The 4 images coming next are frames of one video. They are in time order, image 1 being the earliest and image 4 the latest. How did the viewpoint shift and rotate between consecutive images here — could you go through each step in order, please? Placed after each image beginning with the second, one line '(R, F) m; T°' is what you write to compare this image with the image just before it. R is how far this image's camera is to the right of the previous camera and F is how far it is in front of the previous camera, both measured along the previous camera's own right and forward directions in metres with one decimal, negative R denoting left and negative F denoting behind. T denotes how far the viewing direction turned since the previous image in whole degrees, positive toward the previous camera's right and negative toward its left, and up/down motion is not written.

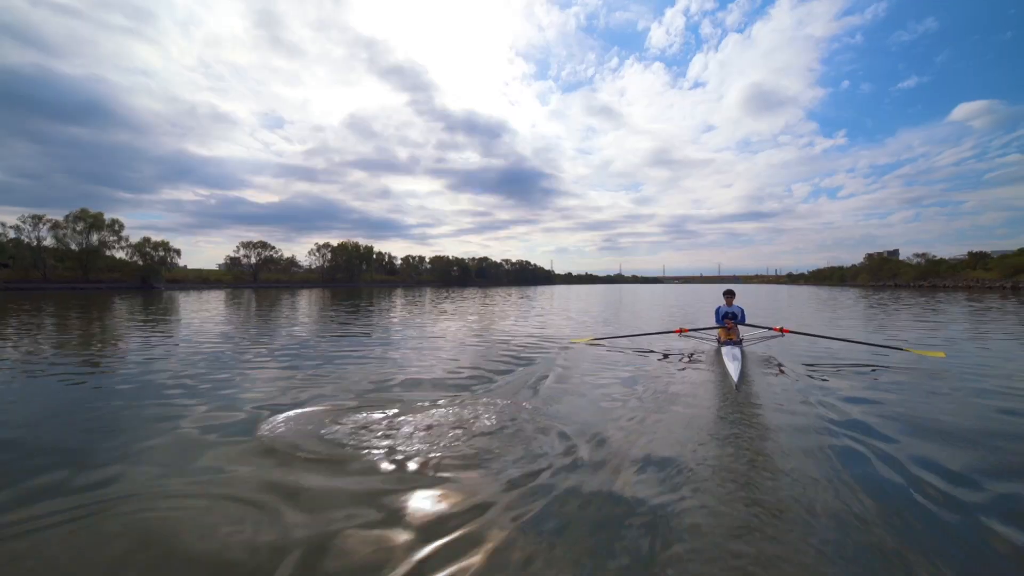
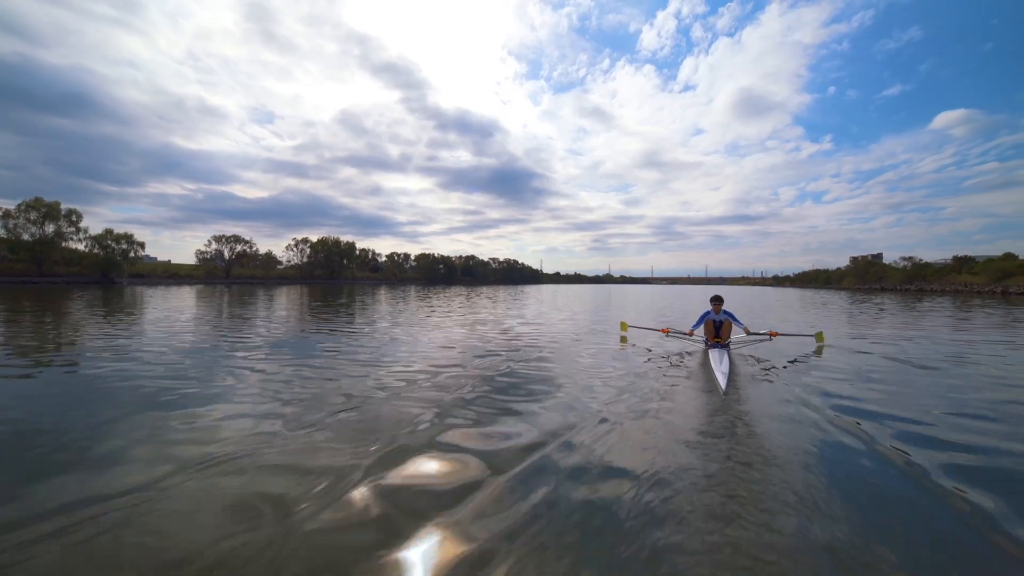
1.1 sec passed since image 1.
(-0.5, -0.6) m; +1°
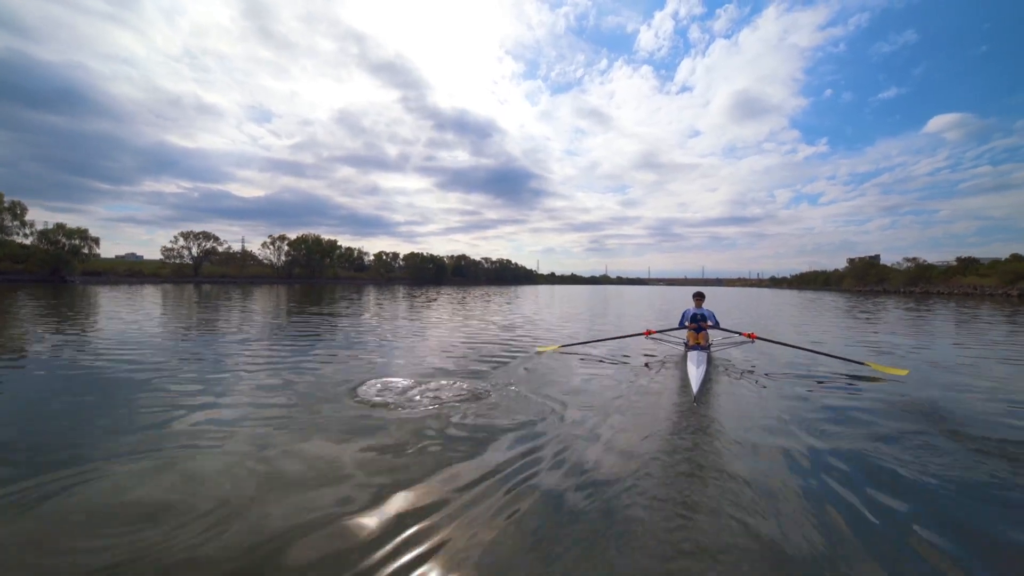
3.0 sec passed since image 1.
(+0.3, +0.6) m; 0°
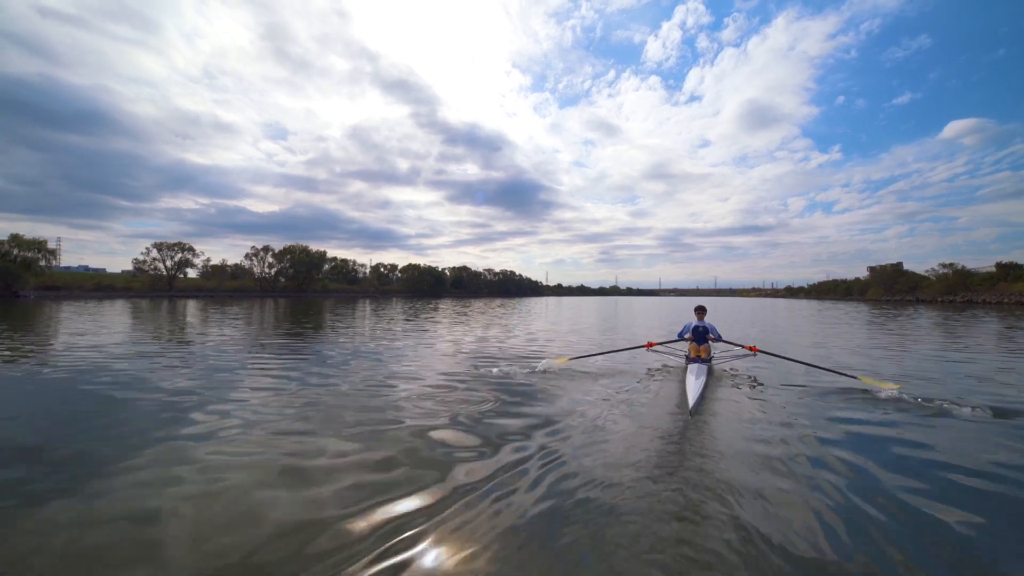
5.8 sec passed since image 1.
(+0.4, +1.0) m; -1°
